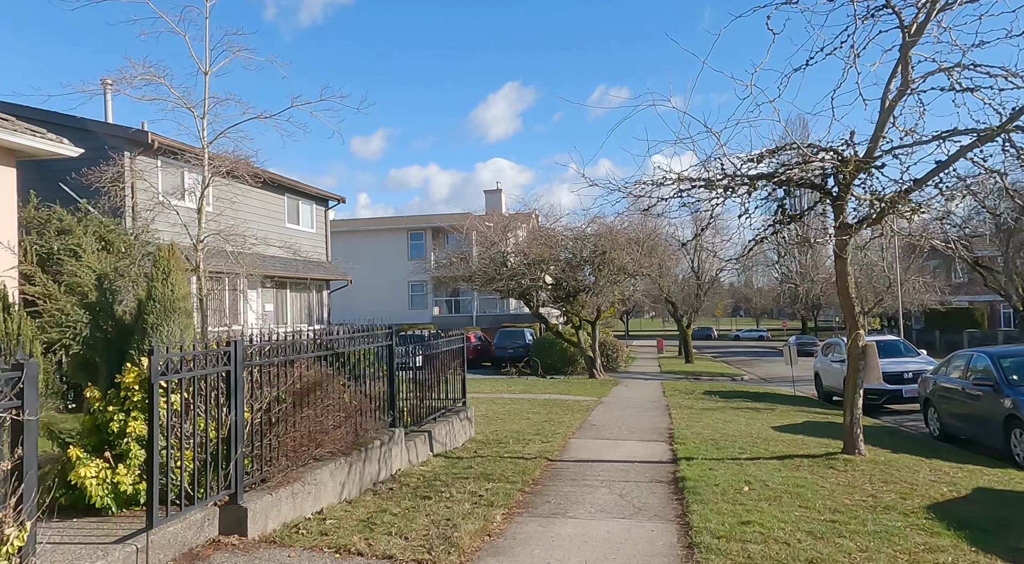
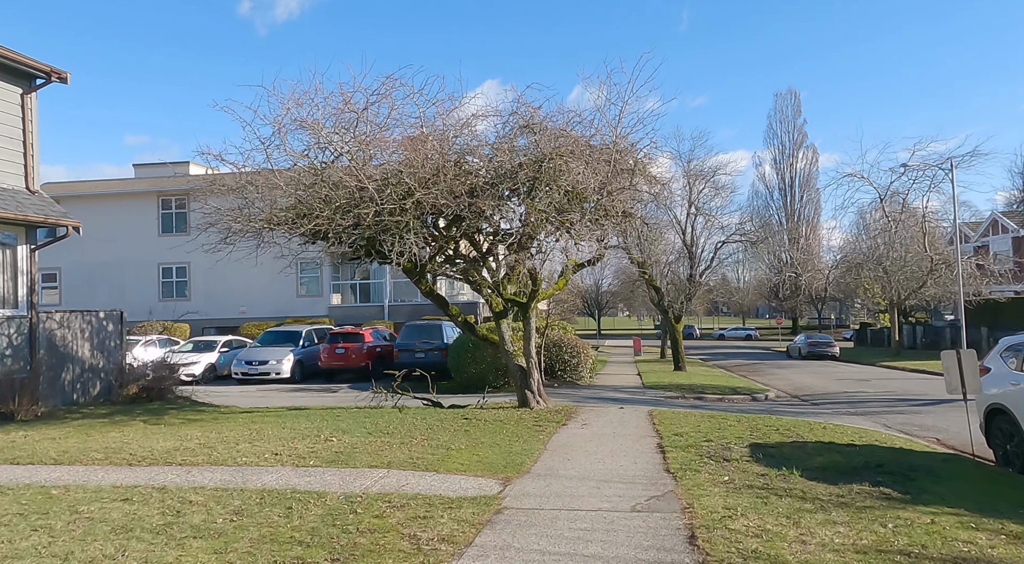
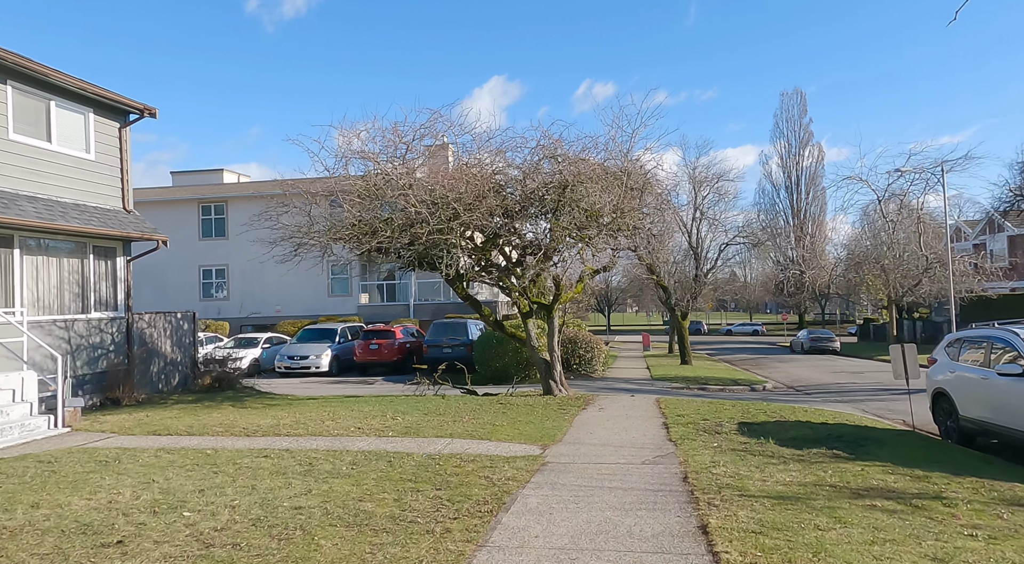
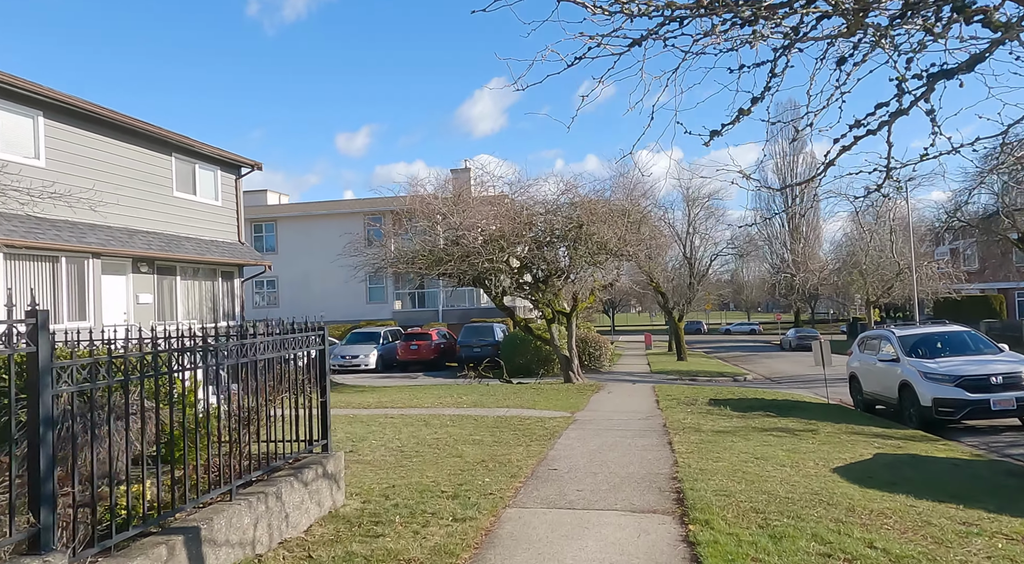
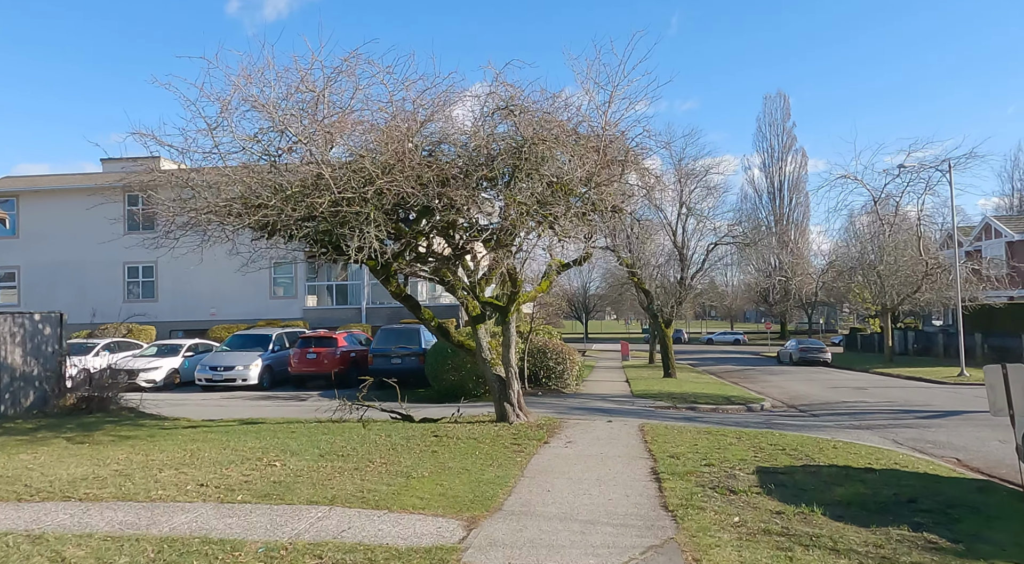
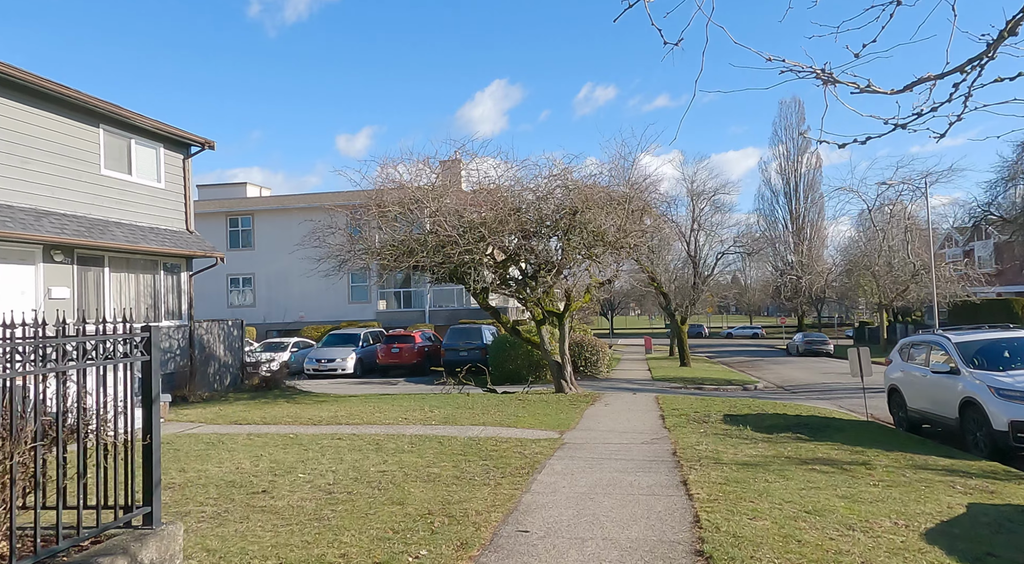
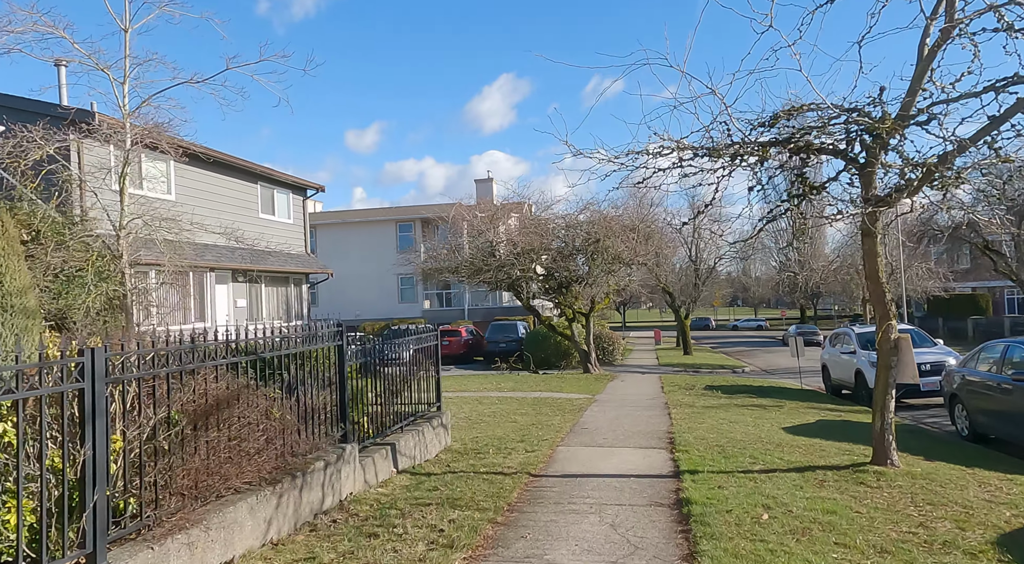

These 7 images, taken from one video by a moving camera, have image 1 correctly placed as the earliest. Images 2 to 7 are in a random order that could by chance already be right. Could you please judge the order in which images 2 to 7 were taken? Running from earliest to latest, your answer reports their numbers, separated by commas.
7, 4, 6, 3, 2, 5
